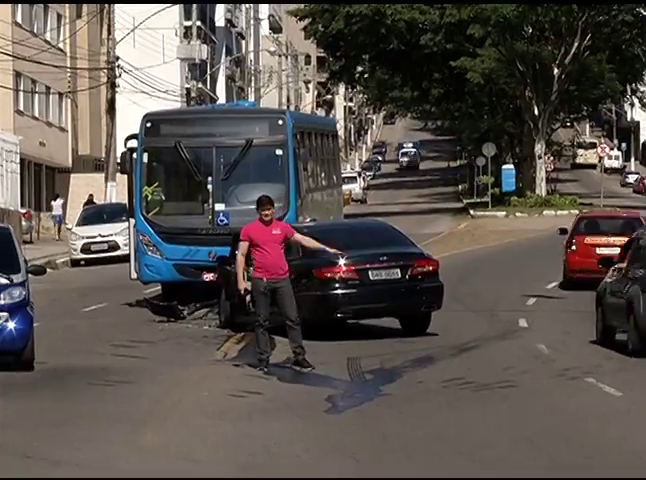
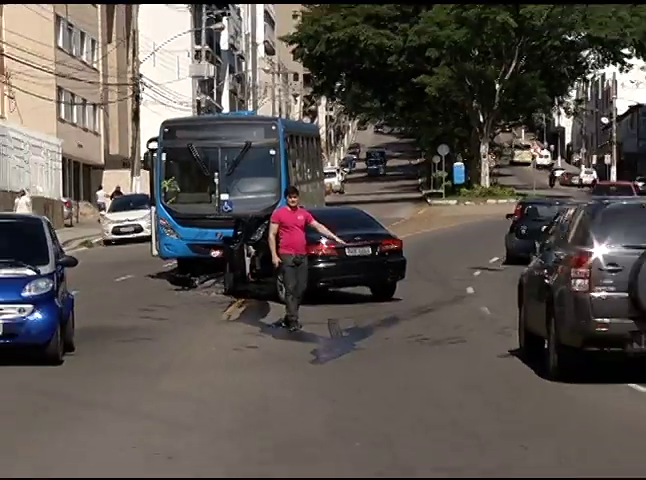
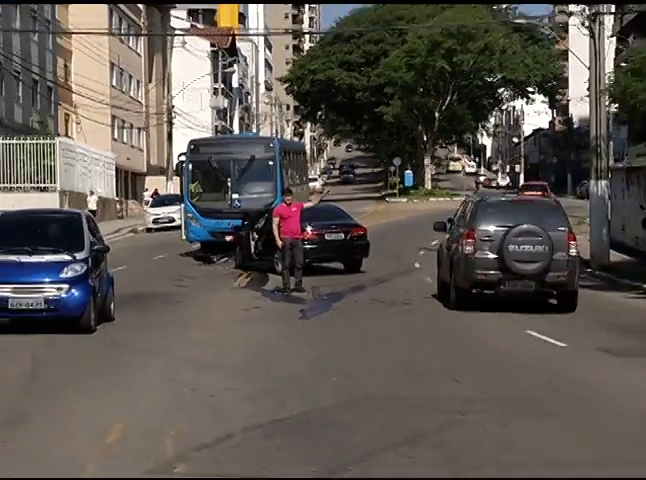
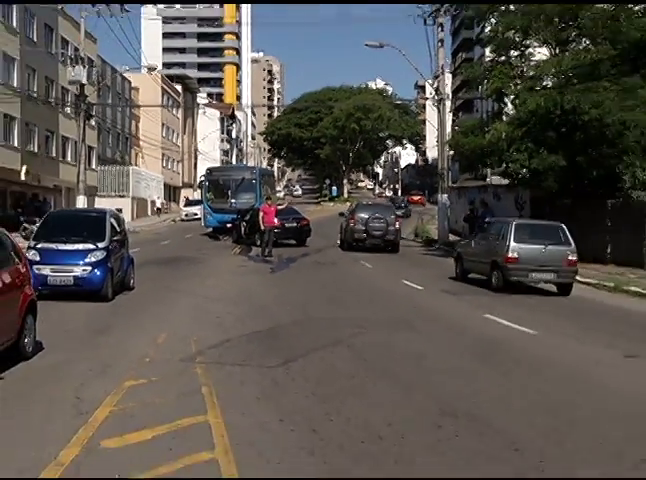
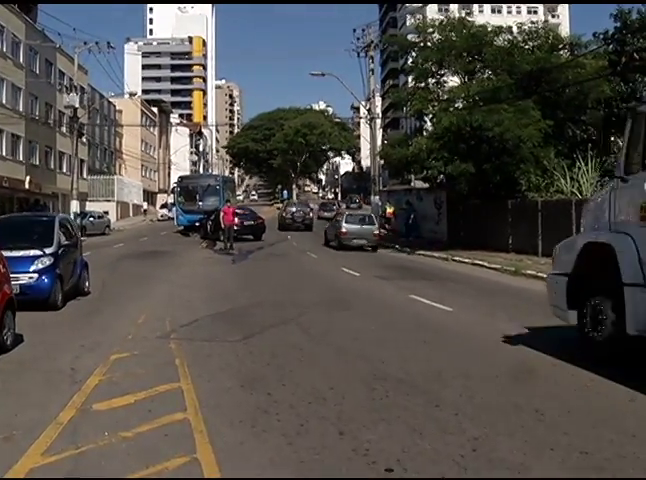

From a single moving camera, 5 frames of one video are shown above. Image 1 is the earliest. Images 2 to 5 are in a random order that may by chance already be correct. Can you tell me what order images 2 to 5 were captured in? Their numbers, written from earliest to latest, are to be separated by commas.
2, 3, 4, 5
